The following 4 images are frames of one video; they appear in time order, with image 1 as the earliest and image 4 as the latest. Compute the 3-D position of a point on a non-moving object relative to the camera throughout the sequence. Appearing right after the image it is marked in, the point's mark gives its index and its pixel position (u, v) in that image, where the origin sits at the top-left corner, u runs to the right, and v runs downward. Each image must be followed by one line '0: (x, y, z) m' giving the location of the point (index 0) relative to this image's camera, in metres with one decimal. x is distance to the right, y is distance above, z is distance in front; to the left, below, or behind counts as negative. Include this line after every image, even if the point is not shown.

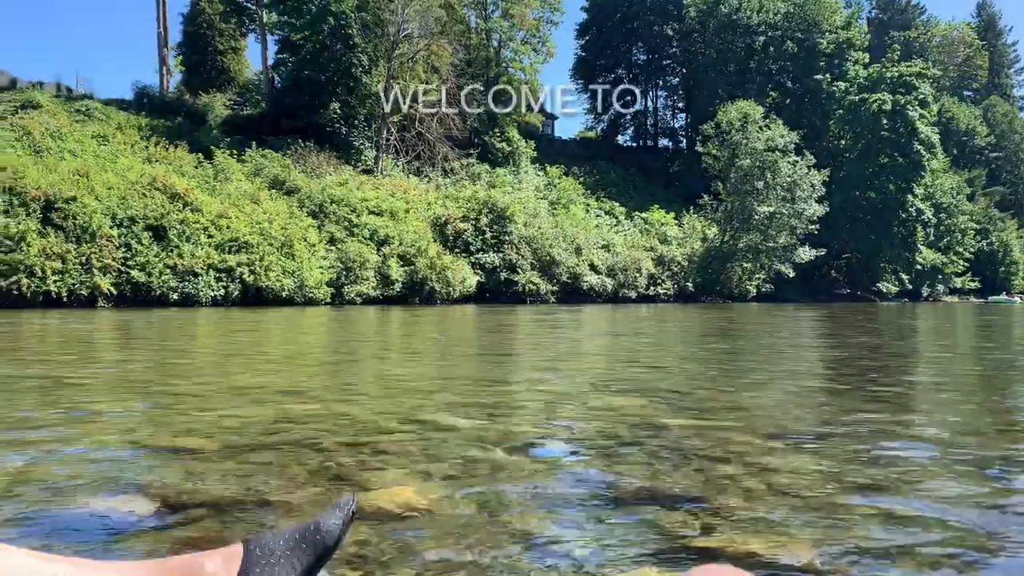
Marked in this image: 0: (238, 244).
0: (-5.3, +0.9, +17.2) m
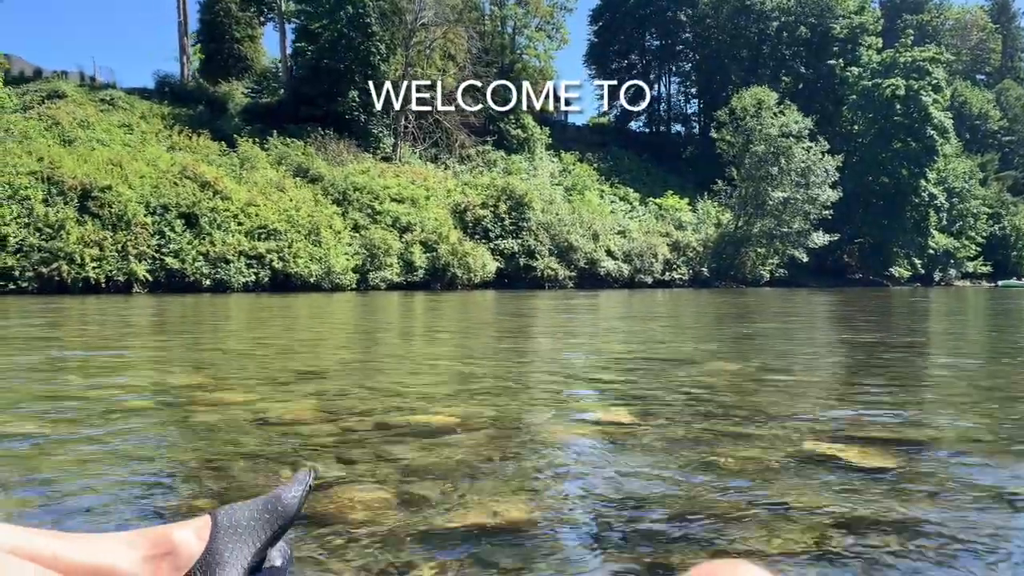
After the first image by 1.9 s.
0: (-4.9, +1.1, +17.6) m
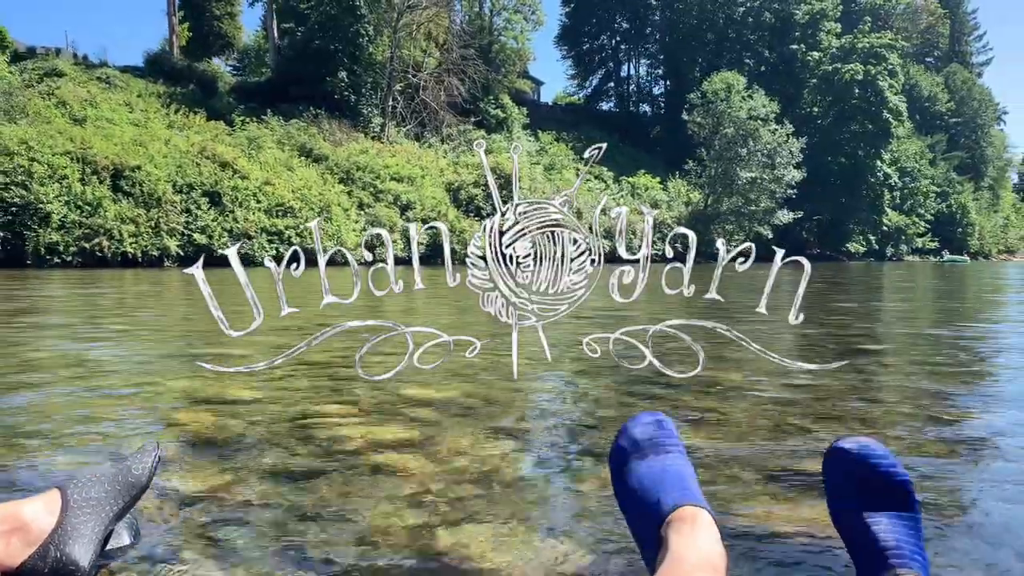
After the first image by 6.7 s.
0: (-5.0, +1.7, +18.4) m
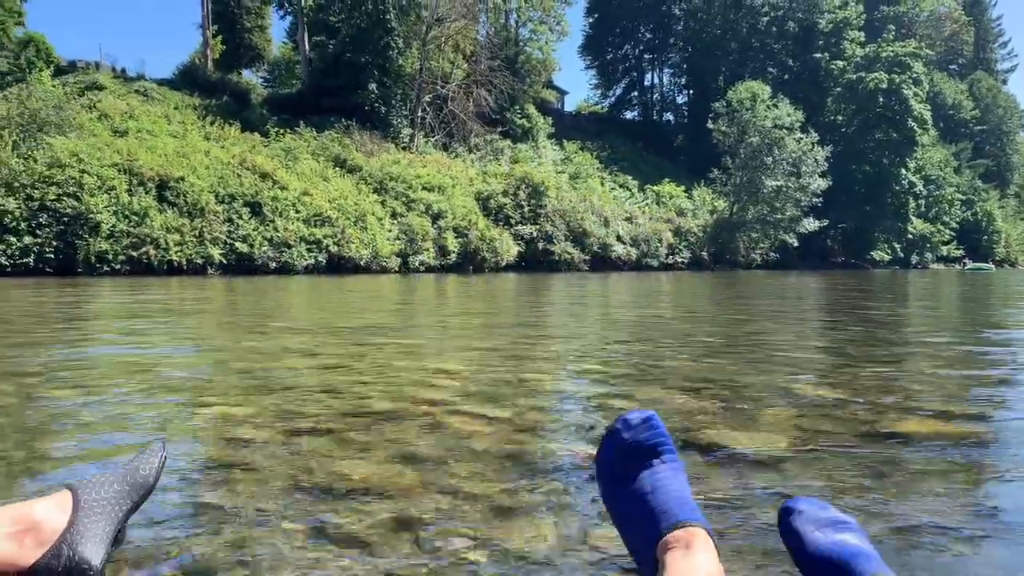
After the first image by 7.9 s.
0: (-4.4, +1.5, +18.9) m
